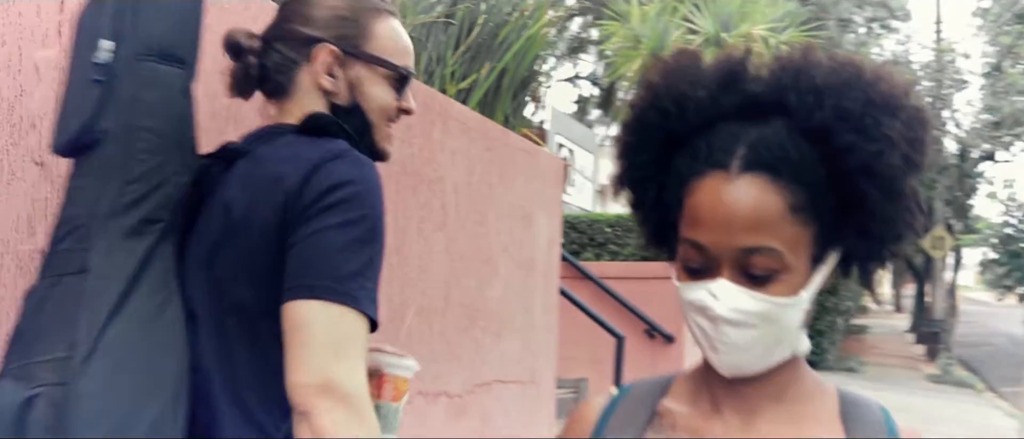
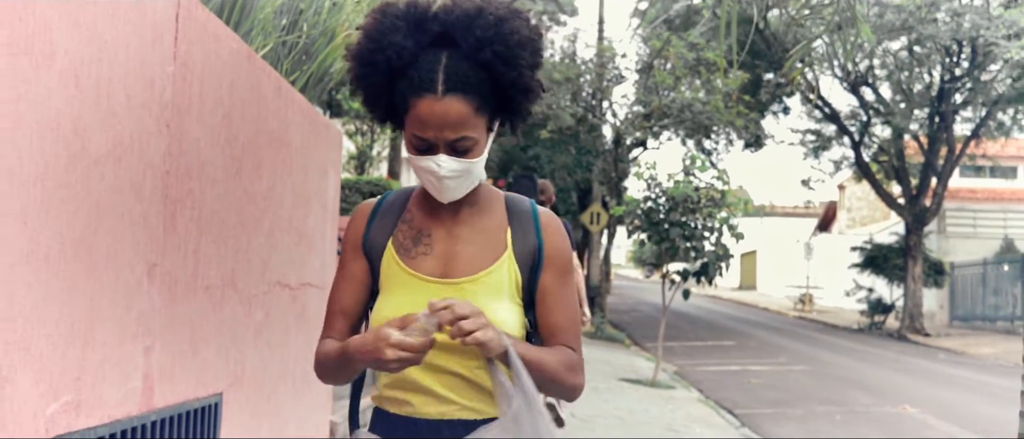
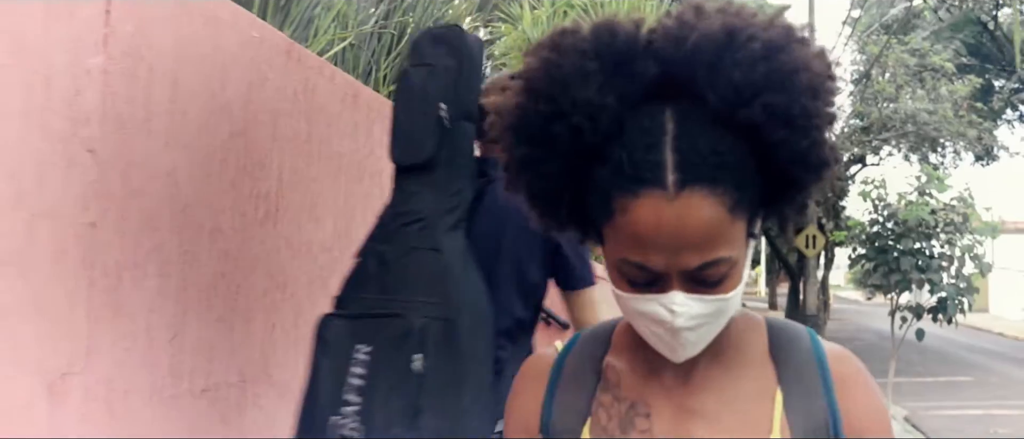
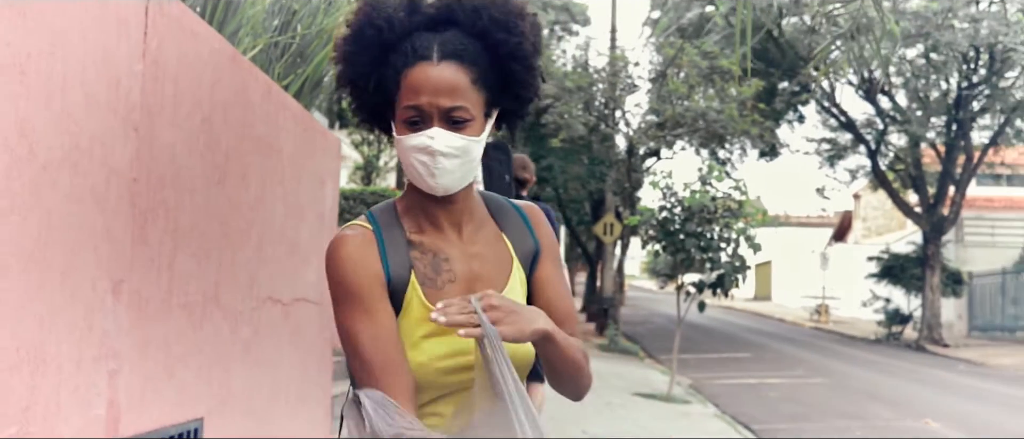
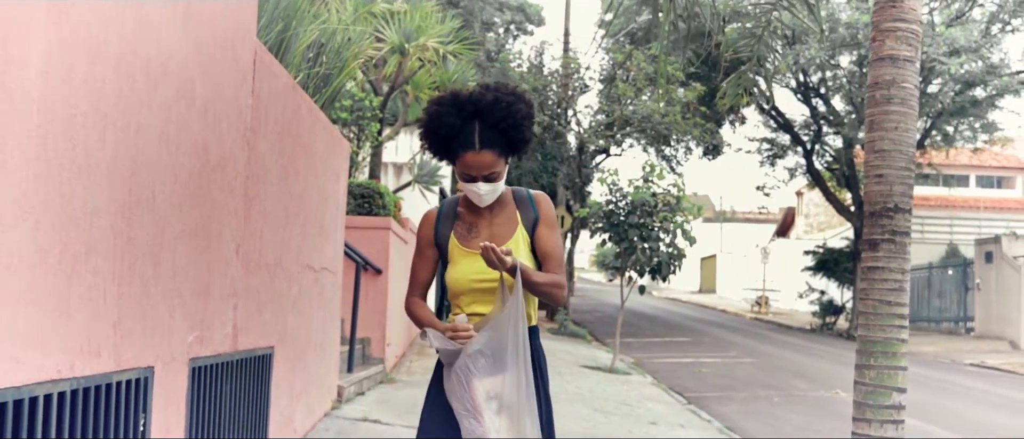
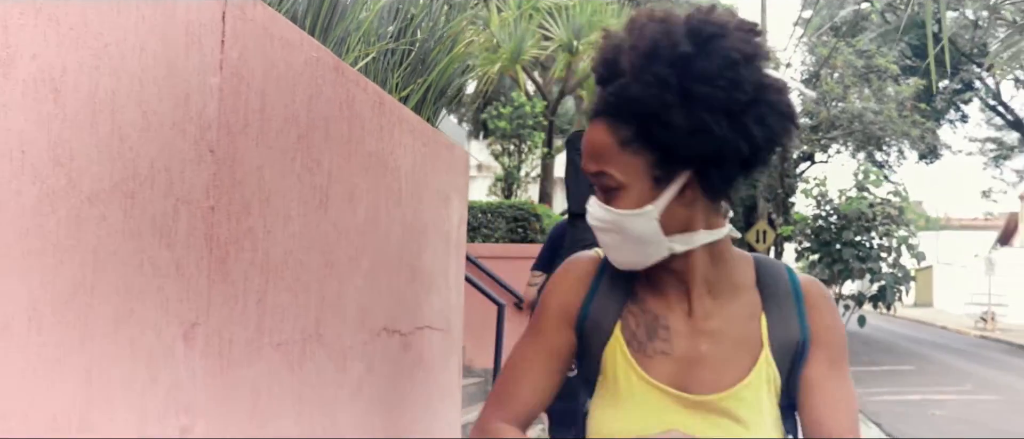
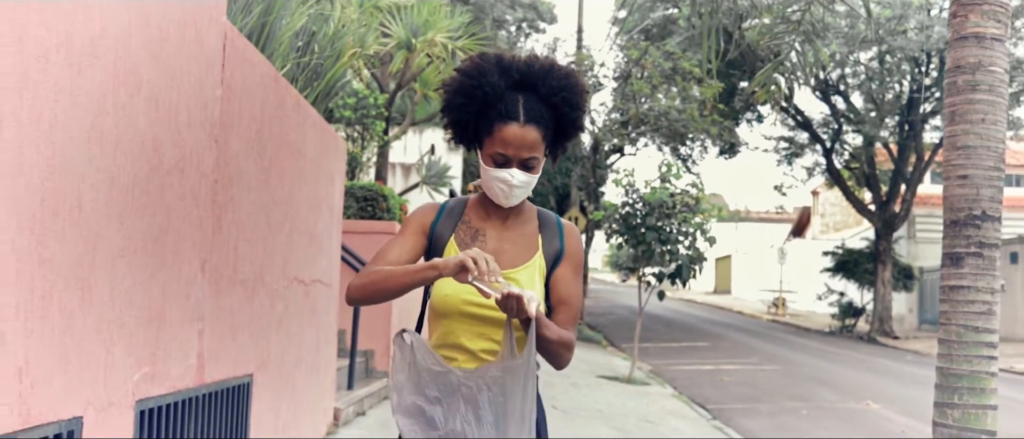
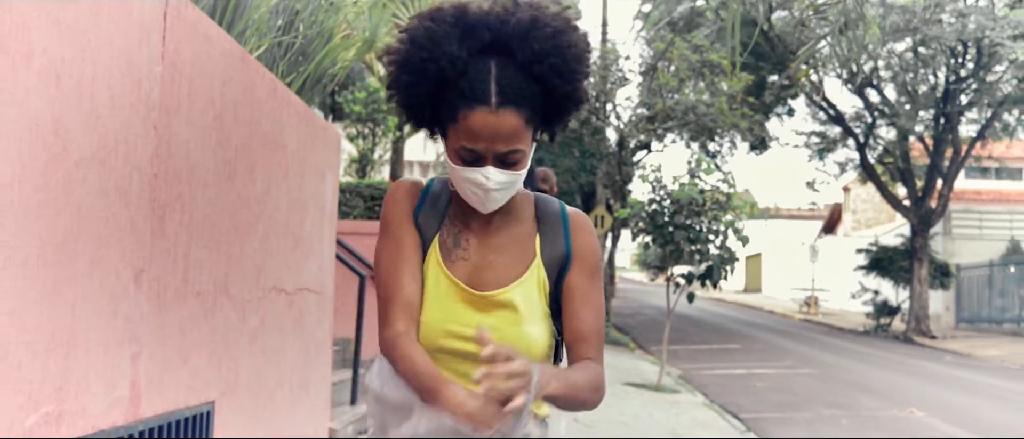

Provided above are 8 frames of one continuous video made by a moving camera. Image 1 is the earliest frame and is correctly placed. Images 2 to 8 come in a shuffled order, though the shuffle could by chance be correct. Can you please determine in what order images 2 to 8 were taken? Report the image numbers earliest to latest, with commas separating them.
3, 6, 4, 8, 2, 7, 5
